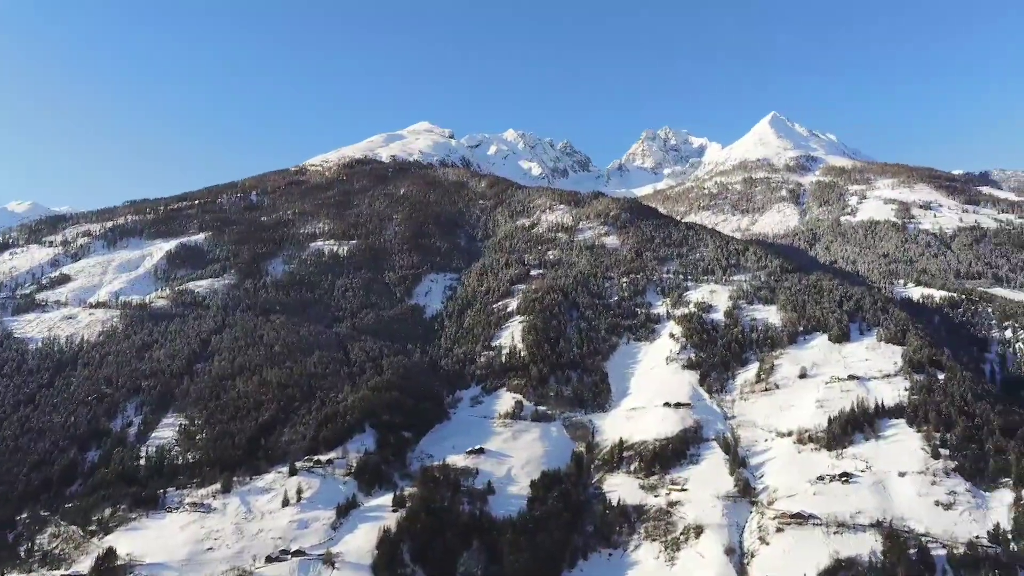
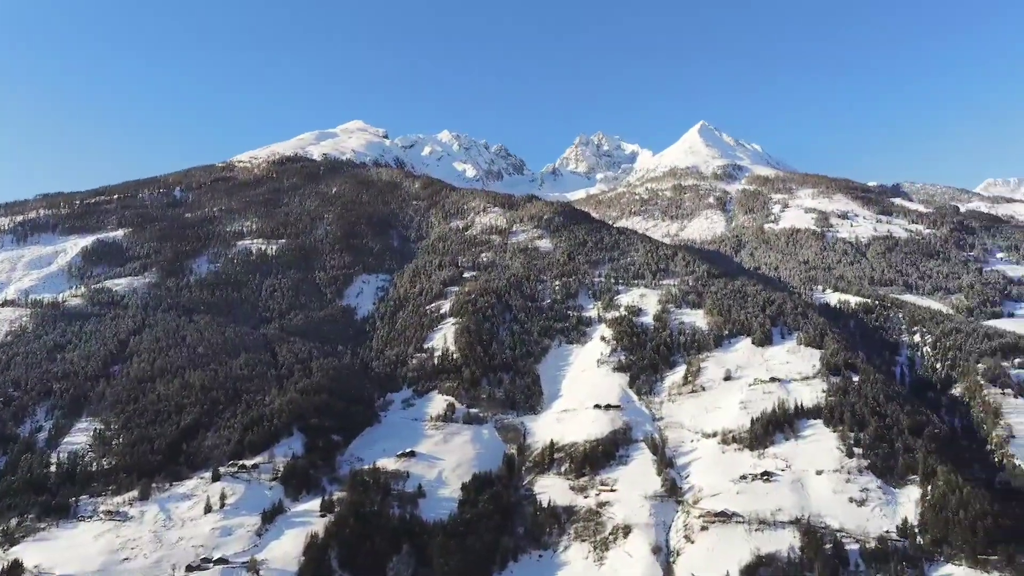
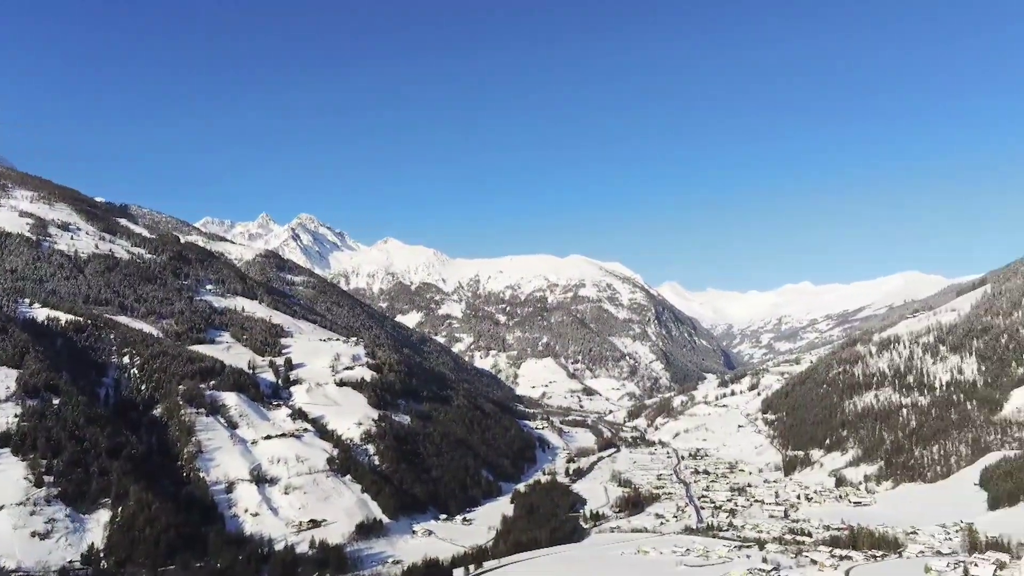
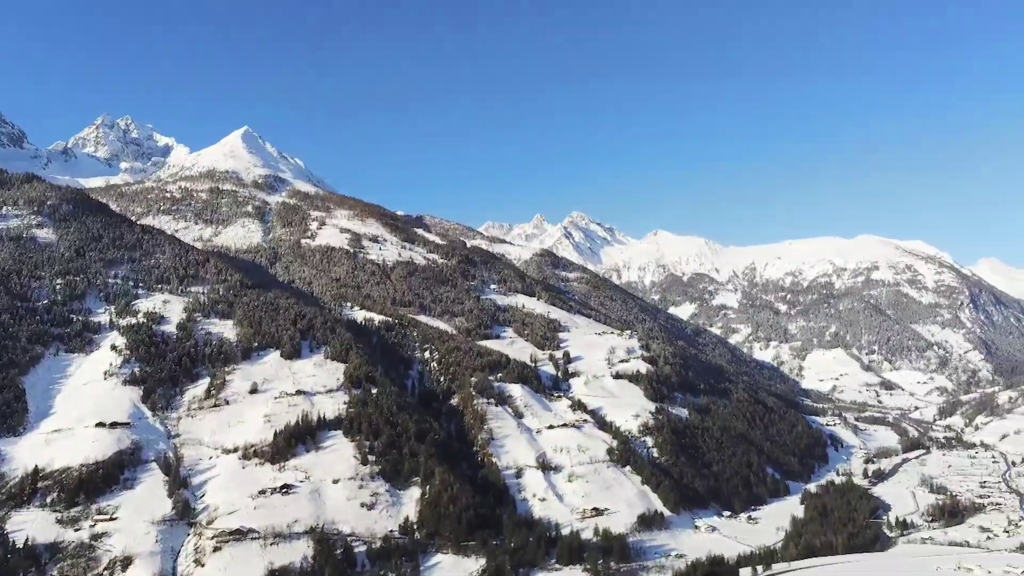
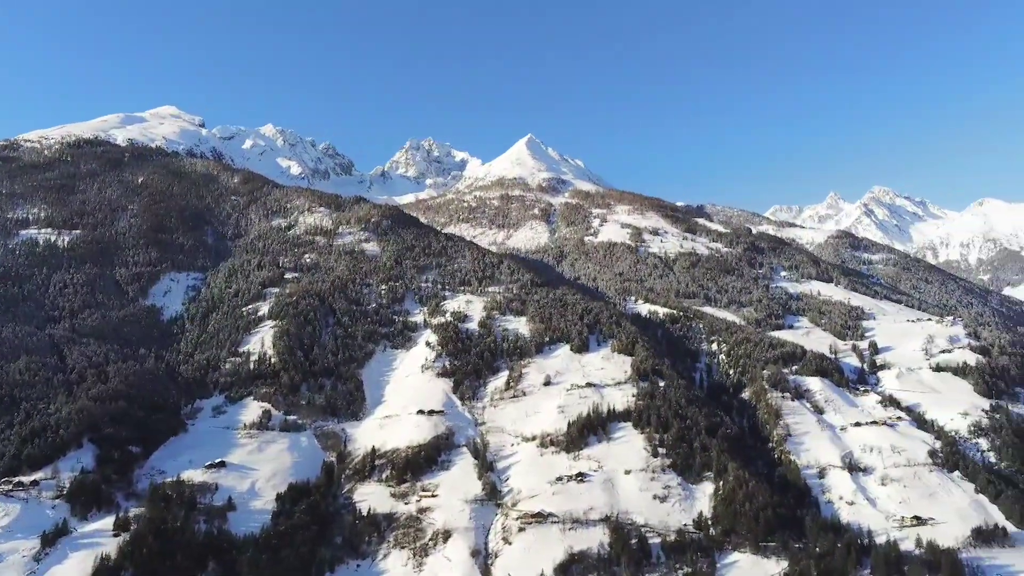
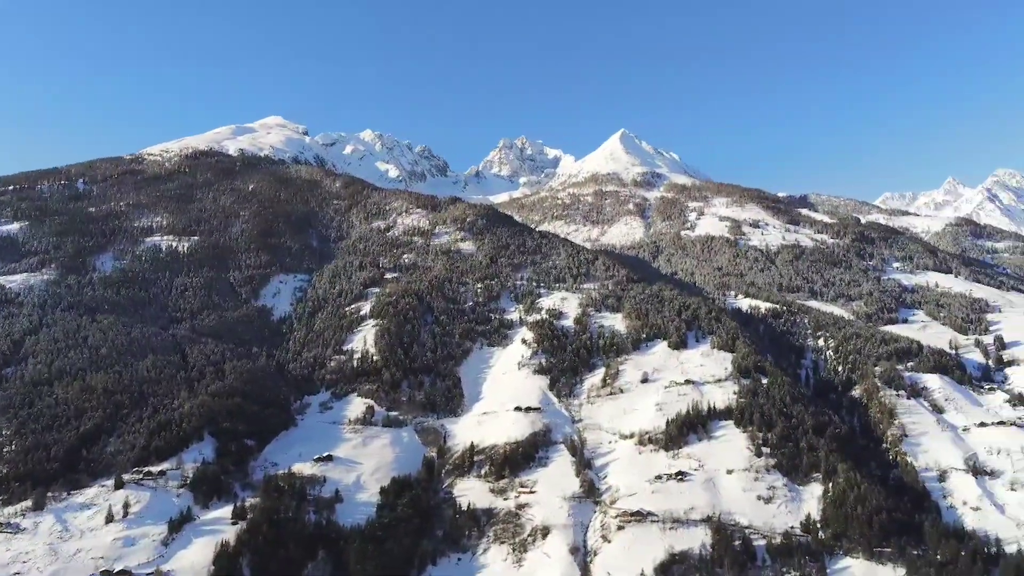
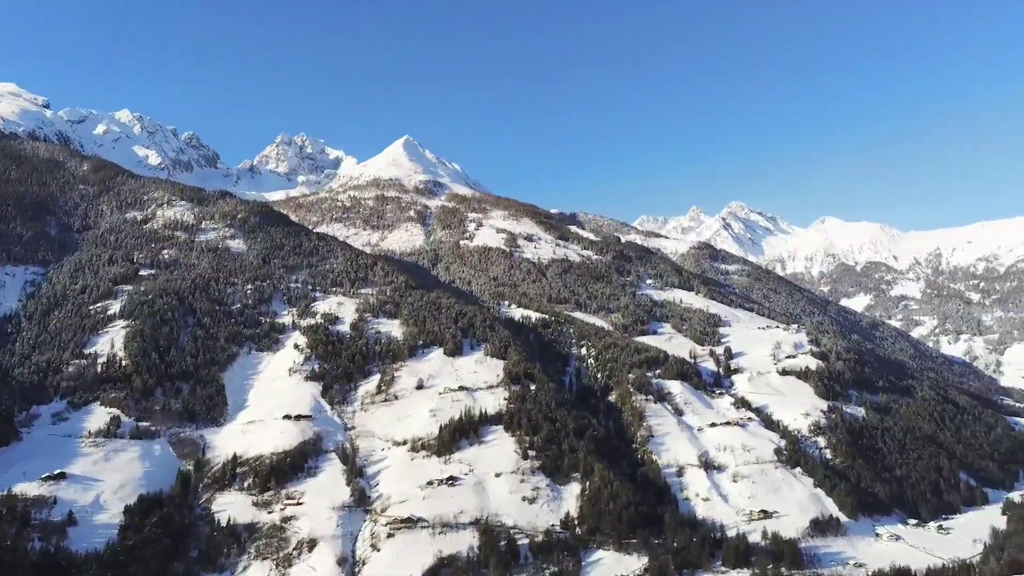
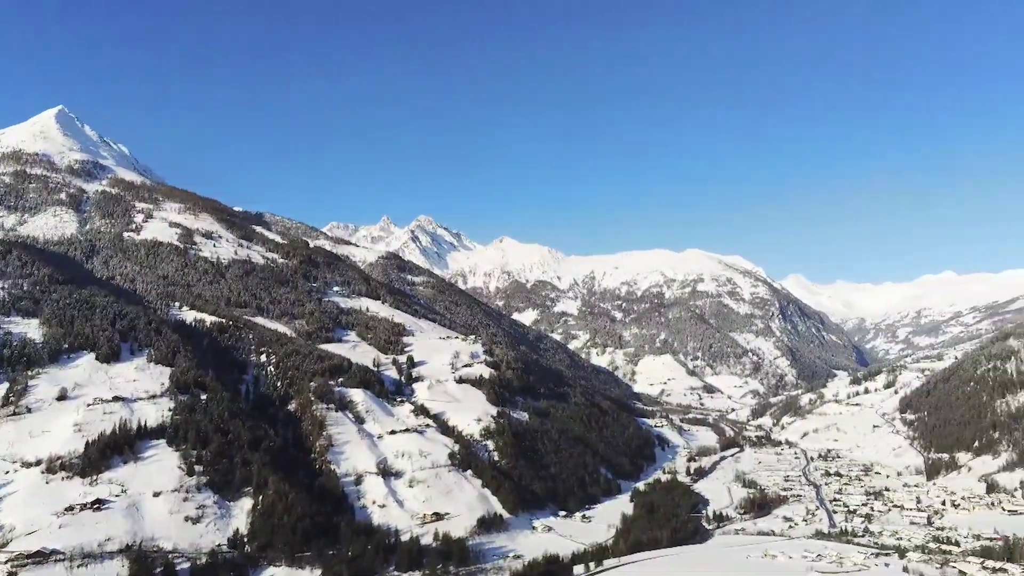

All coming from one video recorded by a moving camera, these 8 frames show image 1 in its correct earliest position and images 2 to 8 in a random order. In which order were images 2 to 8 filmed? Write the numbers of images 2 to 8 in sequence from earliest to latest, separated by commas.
2, 6, 5, 7, 4, 8, 3
